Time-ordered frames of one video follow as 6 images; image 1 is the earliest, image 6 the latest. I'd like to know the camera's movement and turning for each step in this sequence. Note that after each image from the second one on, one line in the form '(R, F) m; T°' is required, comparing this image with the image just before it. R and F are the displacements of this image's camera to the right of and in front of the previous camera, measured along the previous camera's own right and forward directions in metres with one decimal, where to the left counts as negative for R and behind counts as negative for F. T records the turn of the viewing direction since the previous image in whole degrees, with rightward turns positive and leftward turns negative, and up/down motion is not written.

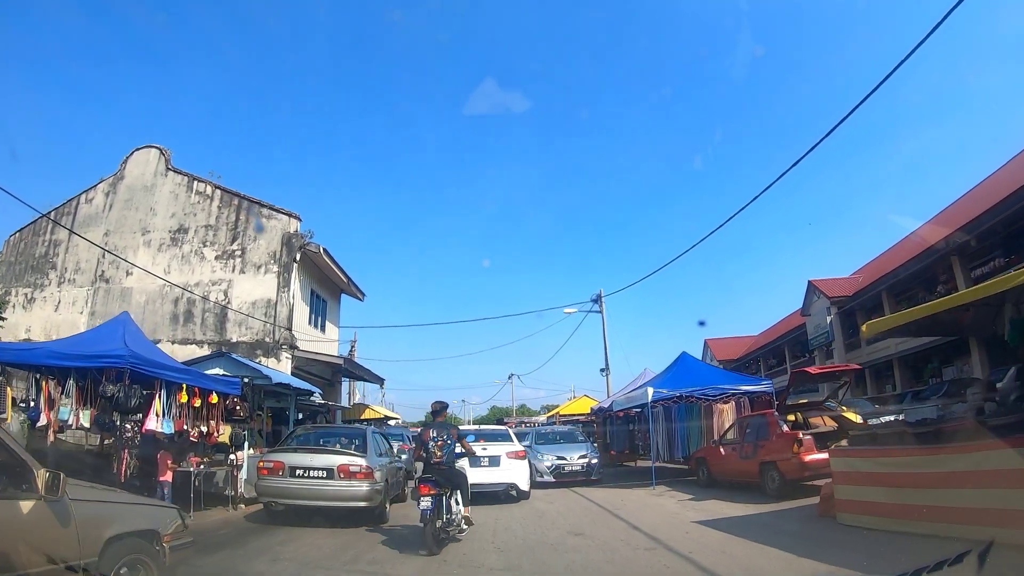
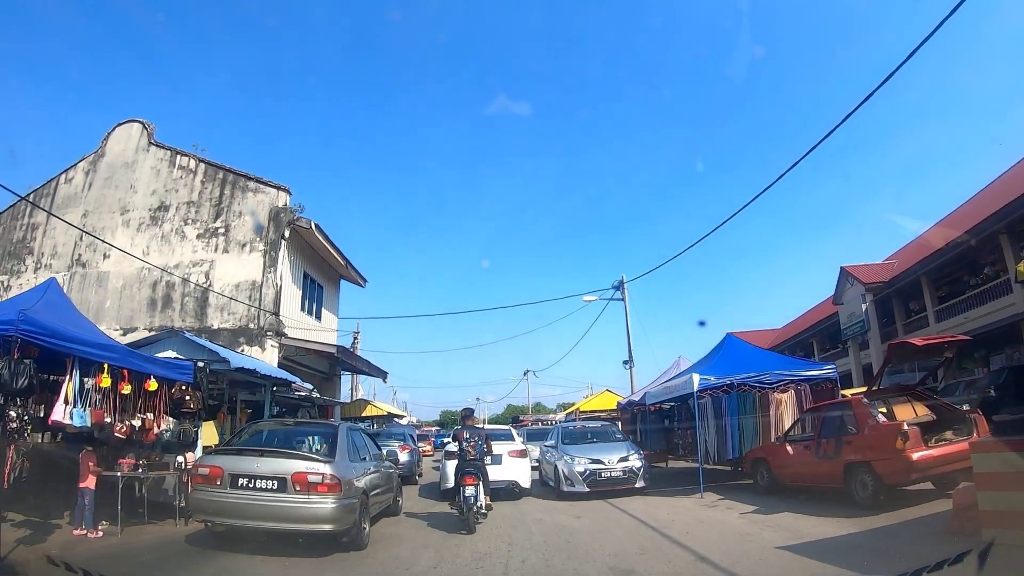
(0.0, +2.4) m; -1°
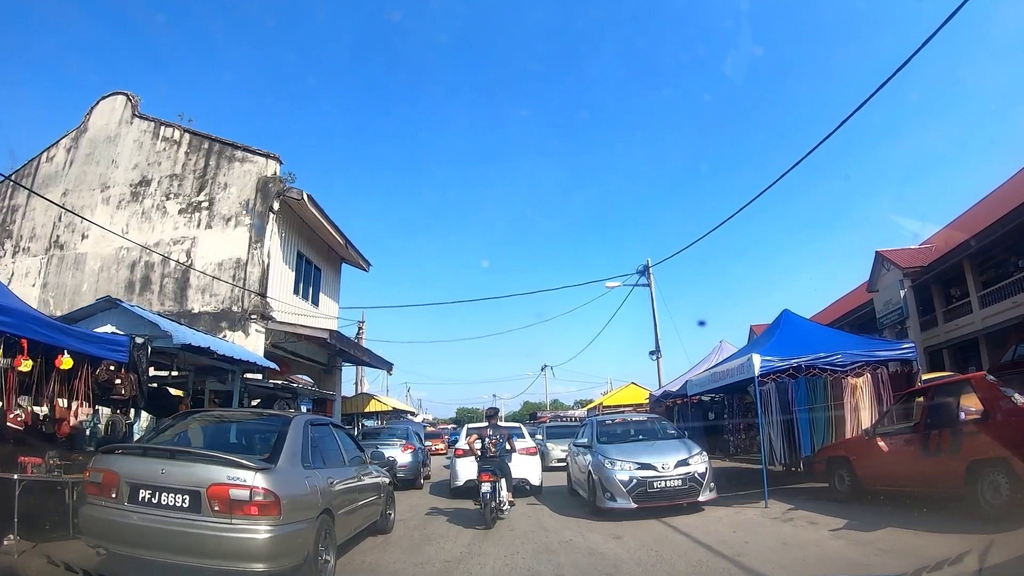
(-0.1, +2.2) m; -1°
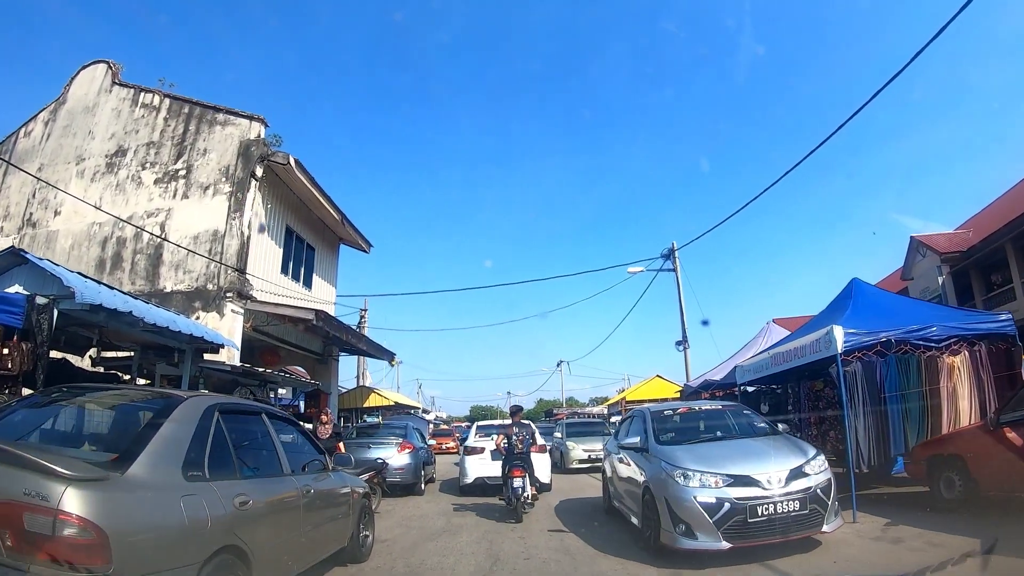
(0.0, +2.0) m; -1°
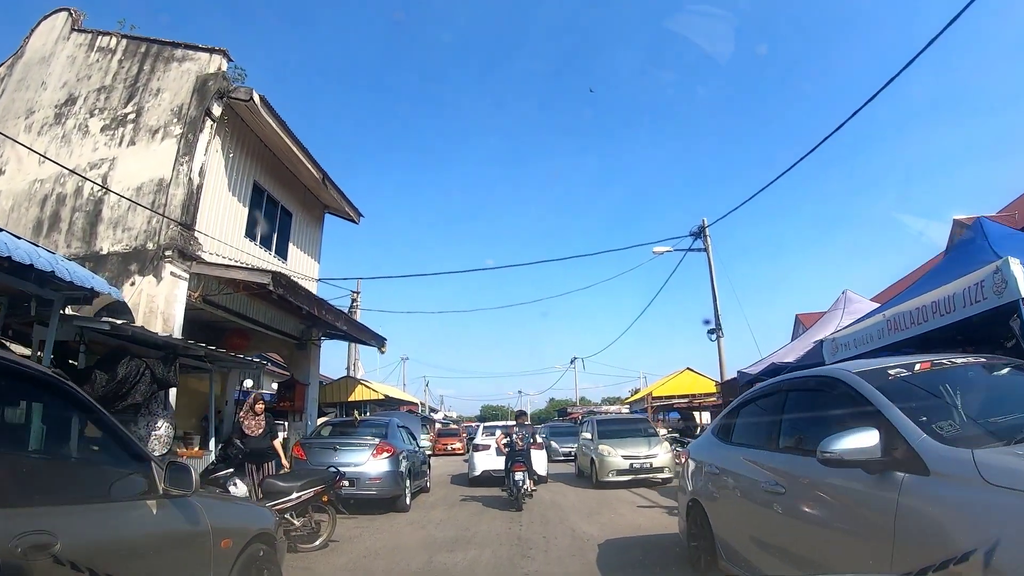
(0.0, +2.6) m; -1°
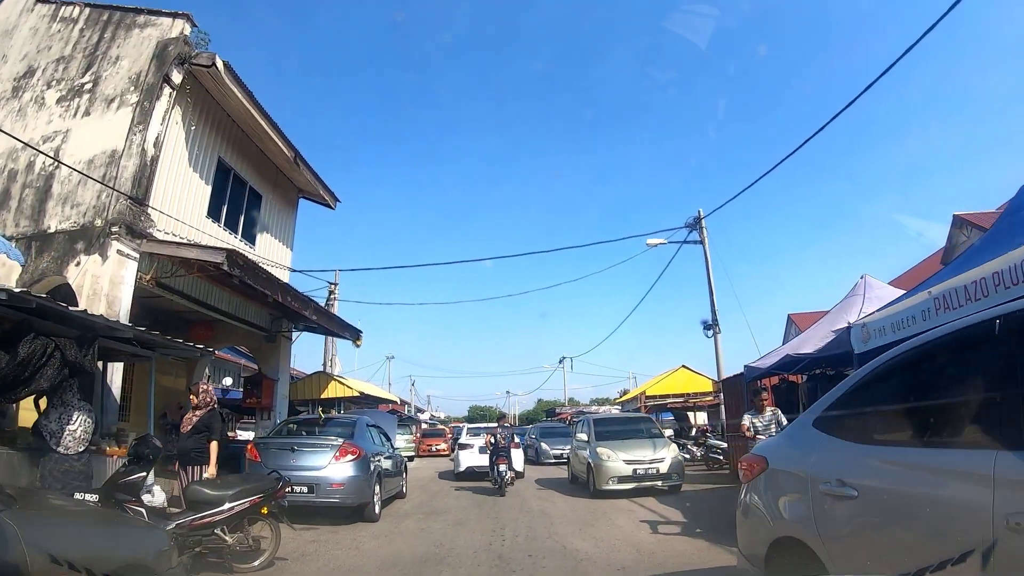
(+0.1, +0.9) m; +1°
